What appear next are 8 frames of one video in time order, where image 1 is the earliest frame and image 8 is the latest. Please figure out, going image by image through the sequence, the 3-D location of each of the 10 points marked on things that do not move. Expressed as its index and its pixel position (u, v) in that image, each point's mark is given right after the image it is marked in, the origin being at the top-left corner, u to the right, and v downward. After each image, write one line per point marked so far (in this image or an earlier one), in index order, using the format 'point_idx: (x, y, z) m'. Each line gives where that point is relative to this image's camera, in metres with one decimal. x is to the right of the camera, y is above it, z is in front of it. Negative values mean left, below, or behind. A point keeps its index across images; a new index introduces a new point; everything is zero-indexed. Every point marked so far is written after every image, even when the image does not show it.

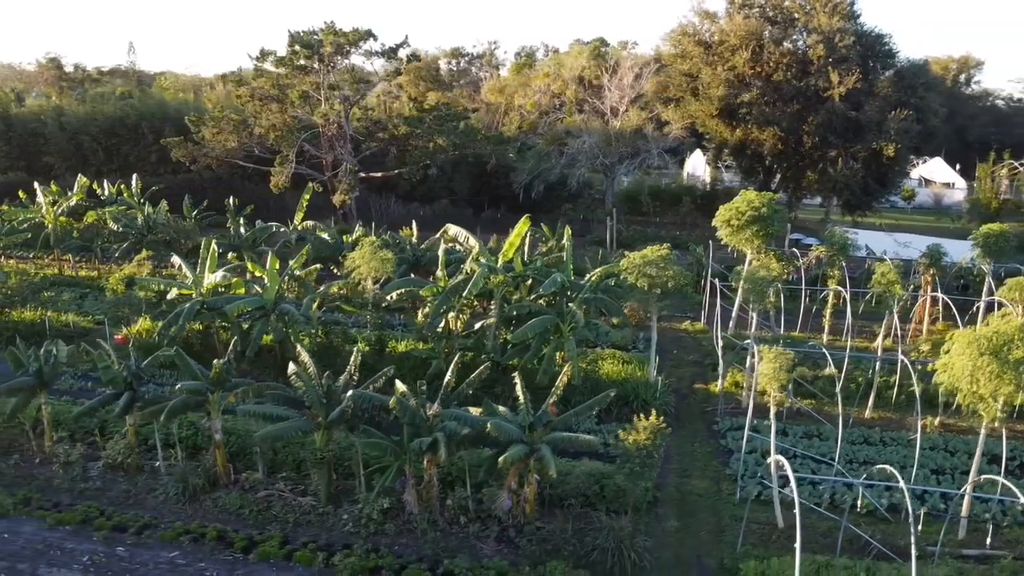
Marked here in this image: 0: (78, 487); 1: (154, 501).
0: (-5.7, -2.6, +9.9) m
1: (-4.6, -2.7, +9.7) m
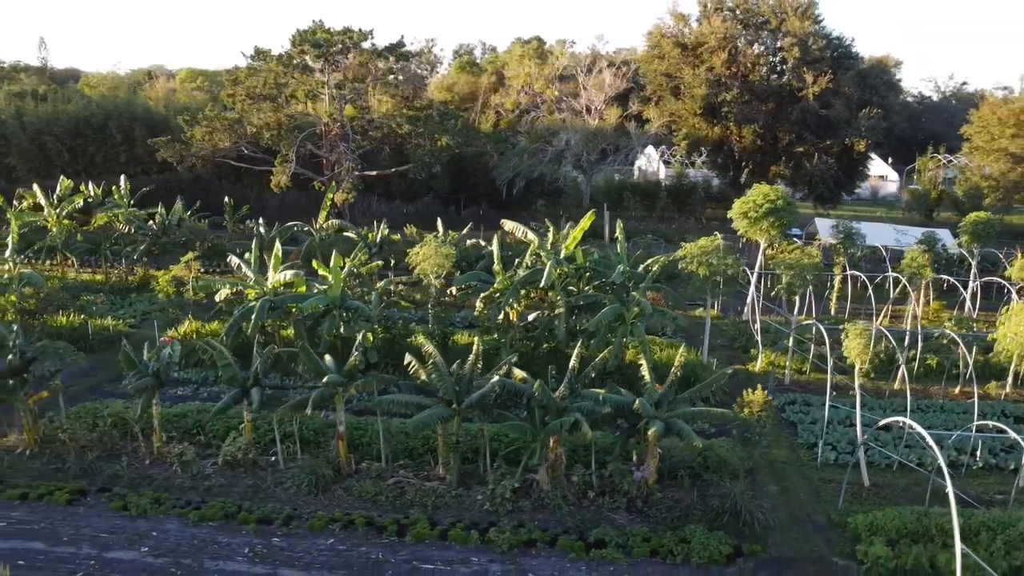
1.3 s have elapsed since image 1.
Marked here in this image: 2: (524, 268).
0: (-4.1, -2.6, +10.0) m
1: (-3.0, -2.7, +9.9) m
2: (+0.2, +0.4, +14.1) m
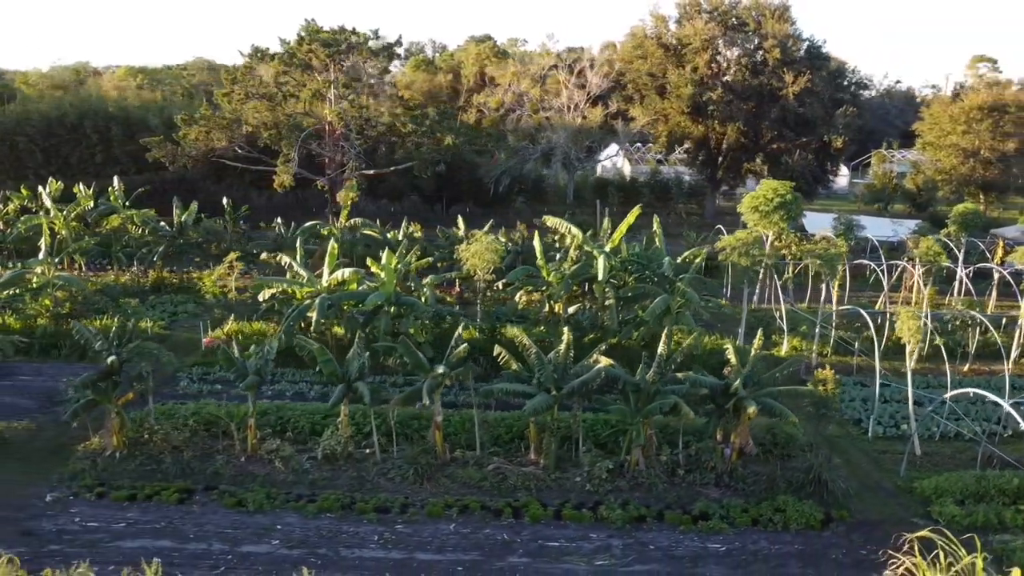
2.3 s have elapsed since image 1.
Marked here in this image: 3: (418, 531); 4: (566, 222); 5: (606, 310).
0: (-2.7, -2.6, +10.1) m
1: (-1.6, -2.6, +10.2) m
2: (+1.1, +0.5, +14.6) m
3: (-1.1, -3.0, +9.2) m
4: (+1.1, +1.3, +15.0) m
5: (+1.8, -0.4, +14.2) m
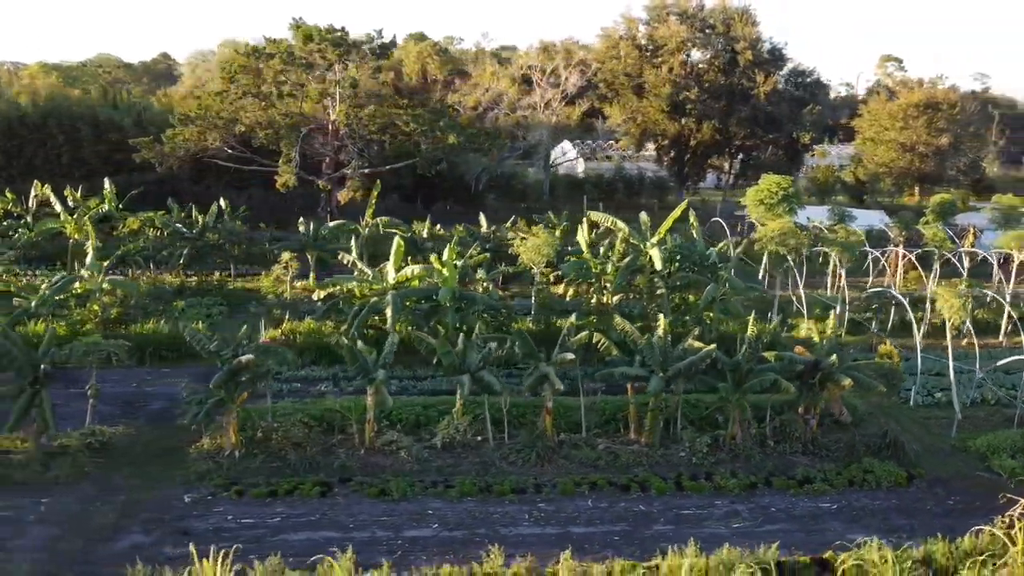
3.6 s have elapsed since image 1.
0: (-1.1, -2.5, +10.5) m
1: (0.0, -2.5, +10.7) m
2: (+2.2, +0.7, +15.4) m
3: (+0.6, -2.9, +9.8) m
4: (+2.1, +1.5, +15.8) m
5: (+2.9, -0.2, +15.1) m
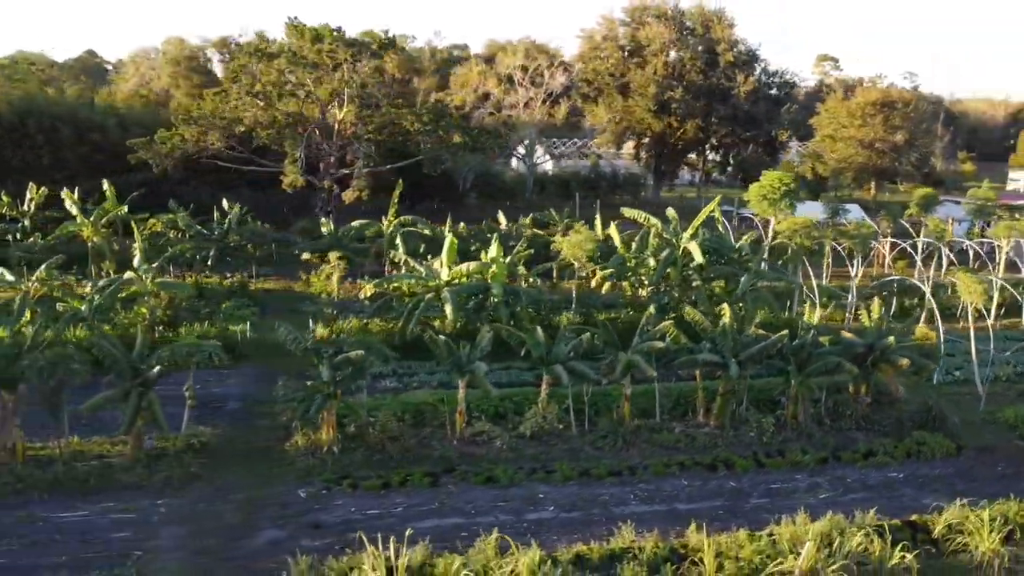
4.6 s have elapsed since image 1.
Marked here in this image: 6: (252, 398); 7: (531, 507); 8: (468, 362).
0: (+0.3, -2.4, +11.0) m
1: (+1.3, -2.4, +11.2) m
2: (+3.1, +0.8, +16.1) m
3: (+2.0, -2.8, +10.4) m
4: (+2.9, +1.7, +16.4) m
5: (+3.8, 0.0, +15.8) m
6: (-4.3, -1.8, +12.4) m
7: (+0.2, -2.8, +9.7) m
8: (-0.6, -1.1, +10.9) m
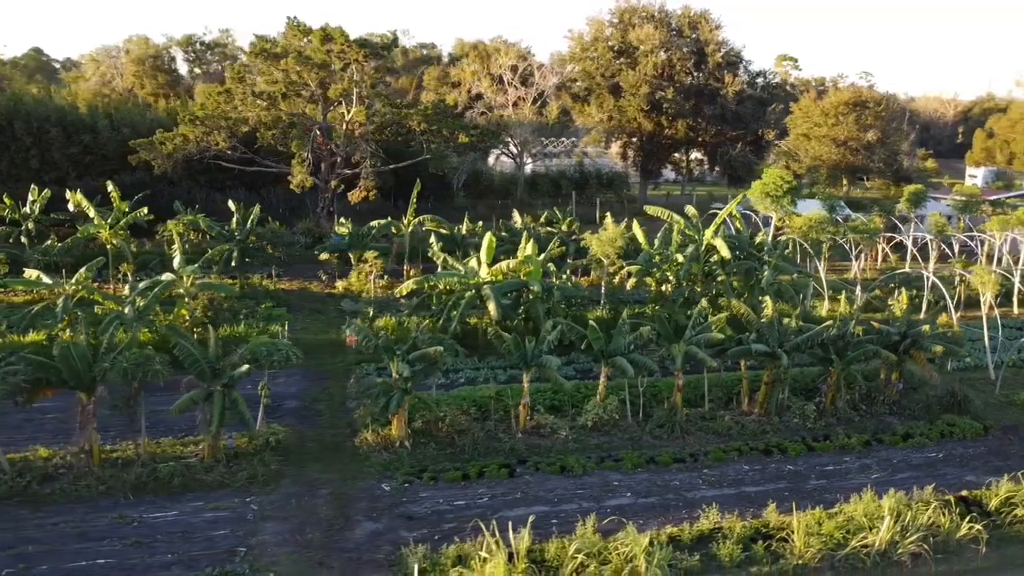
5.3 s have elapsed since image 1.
0: (+1.2, -2.4, +11.4) m
1: (+2.3, -2.4, +11.6) m
2: (+3.7, +1.0, +16.6) m
3: (+3.1, -2.7, +10.8) m
4: (+3.5, +1.8, +17.0) m
5: (+4.5, +0.1, +16.4) m
6: (-3.4, -1.8, +12.5) m
7: (+1.3, -2.8, +10.1) m
8: (+0.3, -1.0, +11.3) m
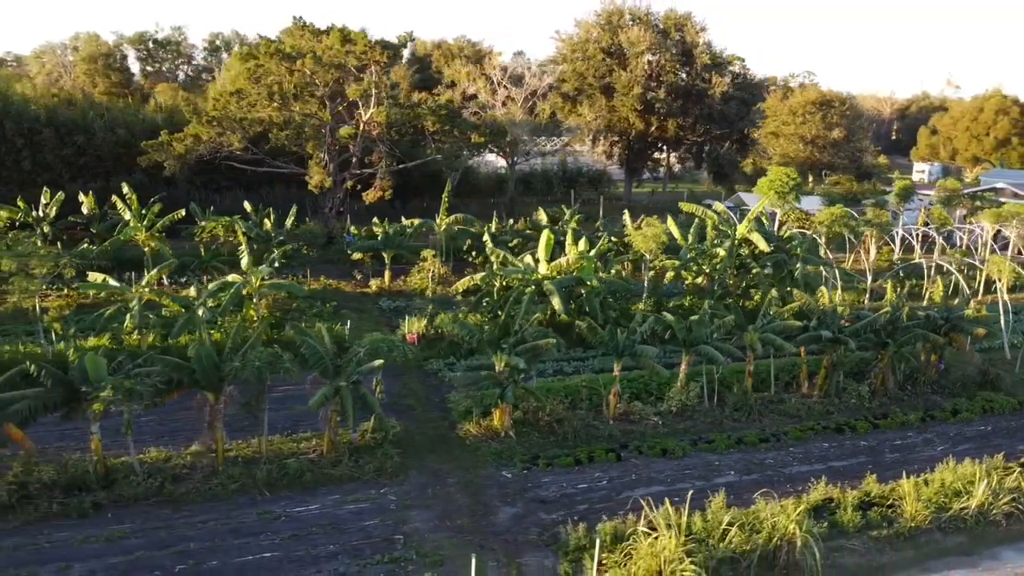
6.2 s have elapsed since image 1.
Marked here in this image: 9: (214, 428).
0: (+2.7, -2.3, +12.0) m
1: (+3.8, -2.2, +12.4) m
2: (+4.7, +1.1, +17.5) m
3: (+4.6, -2.5, +11.7) m
4: (+4.5, +1.9, +17.8) m
5: (+5.5, +0.3, +17.3) m
6: (-2.0, -1.8, +12.8) m
7: (+2.9, -2.7, +10.8) m
8: (+1.8, -0.9, +11.9) m
9: (-4.0, -1.9, +10.0) m
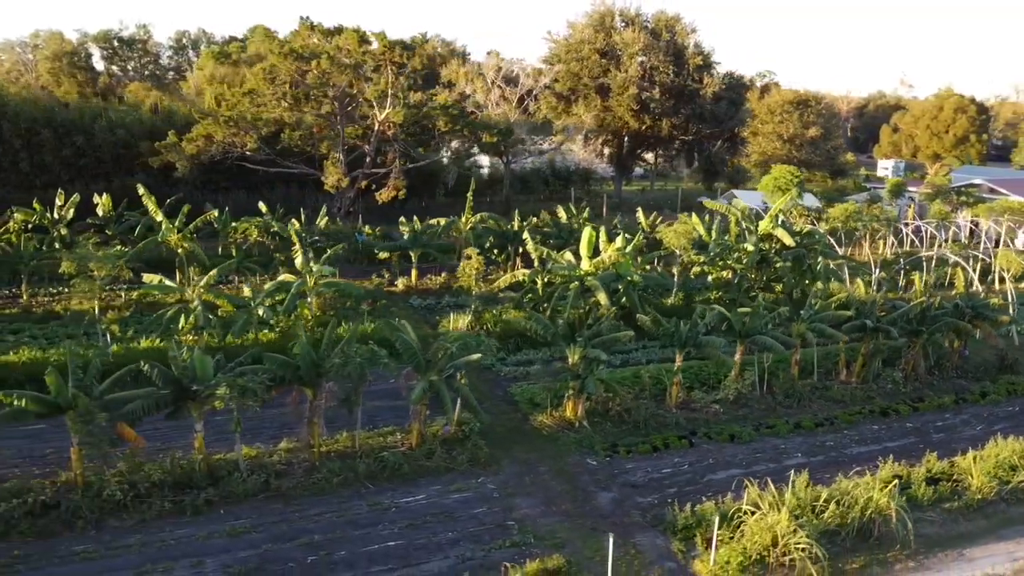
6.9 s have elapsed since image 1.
0: (+3.9, -2.1, +12.6) m
1: (+4.9, -2.1, +13.1) m
2: (+5.5, +1.3, +18.1) m
3: (+5.7, -2.4, +12.4) m
4: (+5.2, +2.1, +18.5) m
5: (+6.3, +0.4, +18.1) m
6: (-0.9, -1.7, +13.1) m
7: (+4.1, -2.5, +11.4) m
8: (+2.9, -0.8, +12.4) m
9: (-2.7, -1.8, +10.2) m
